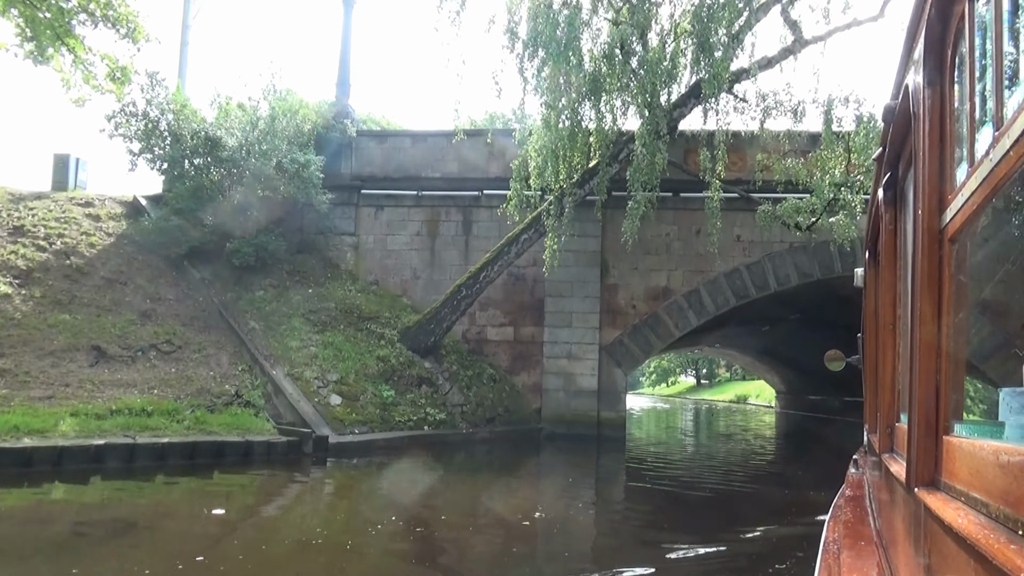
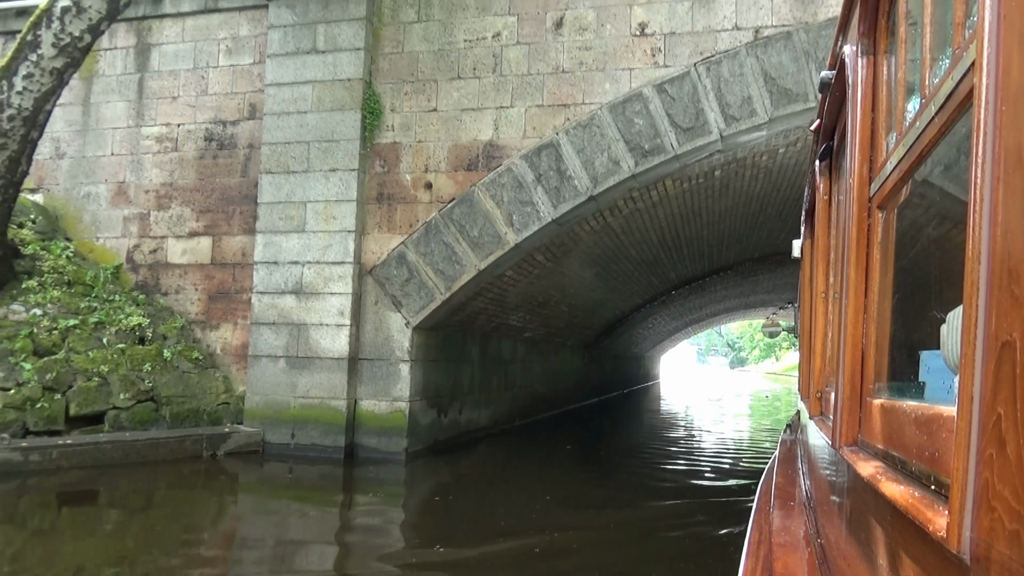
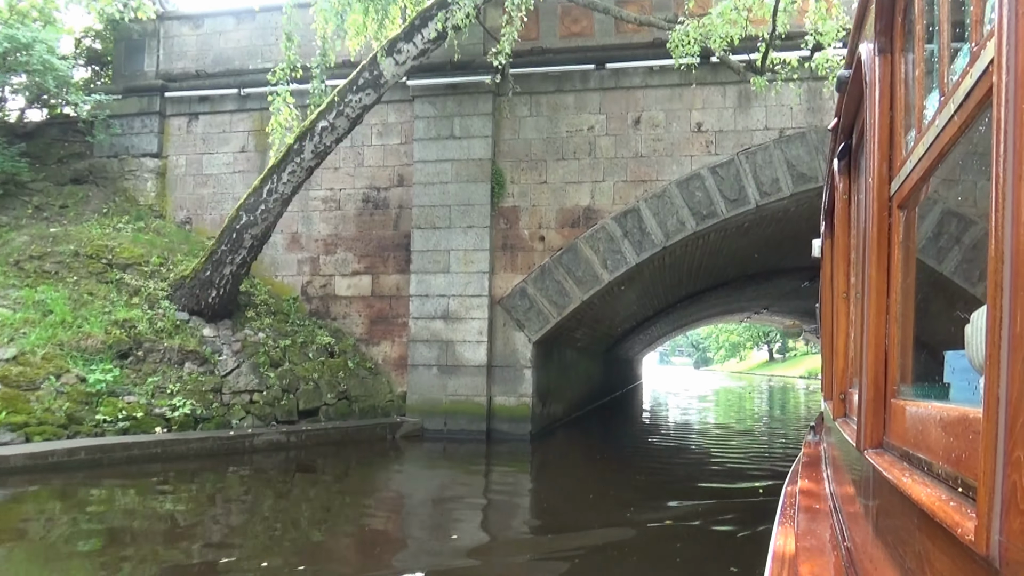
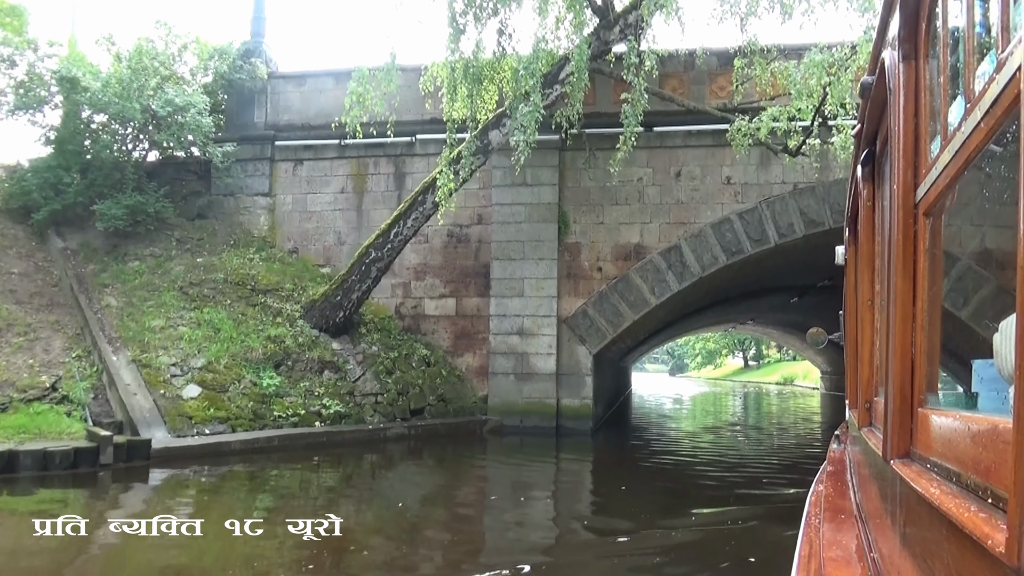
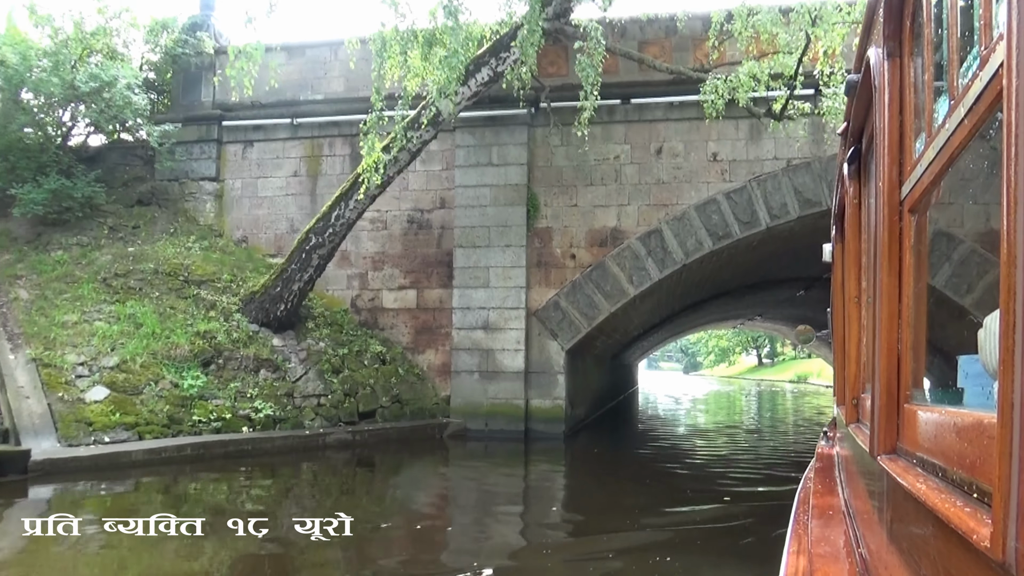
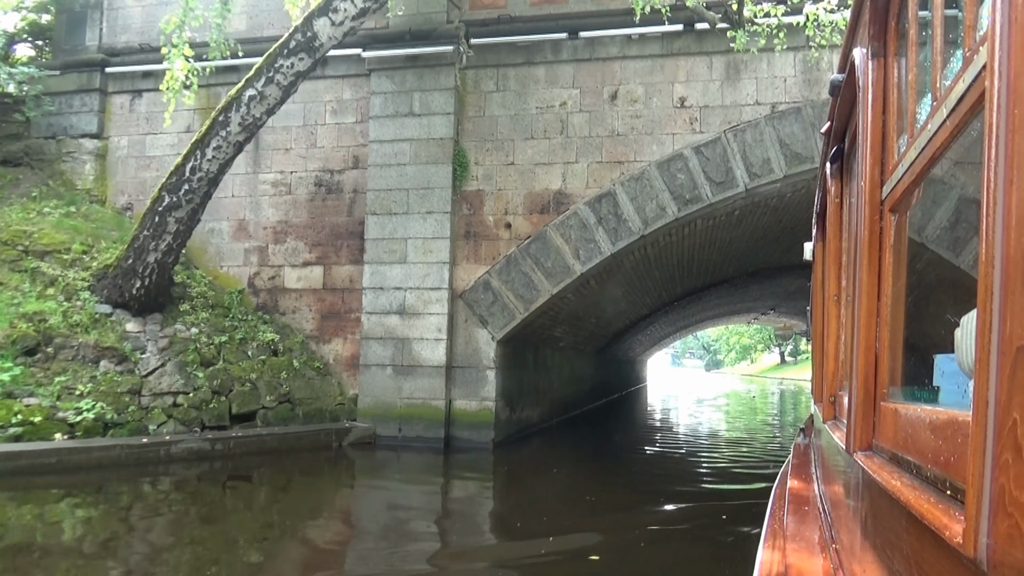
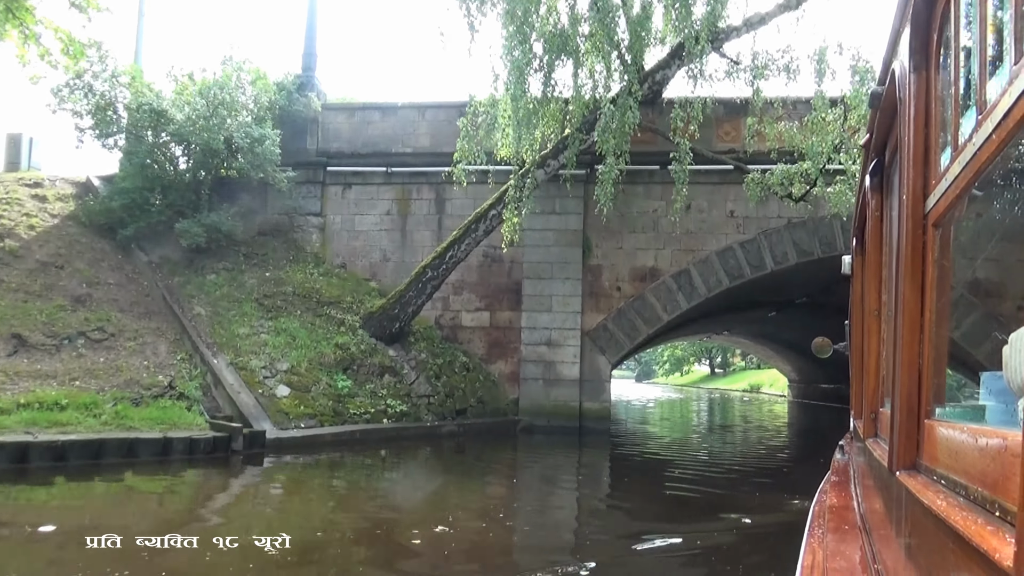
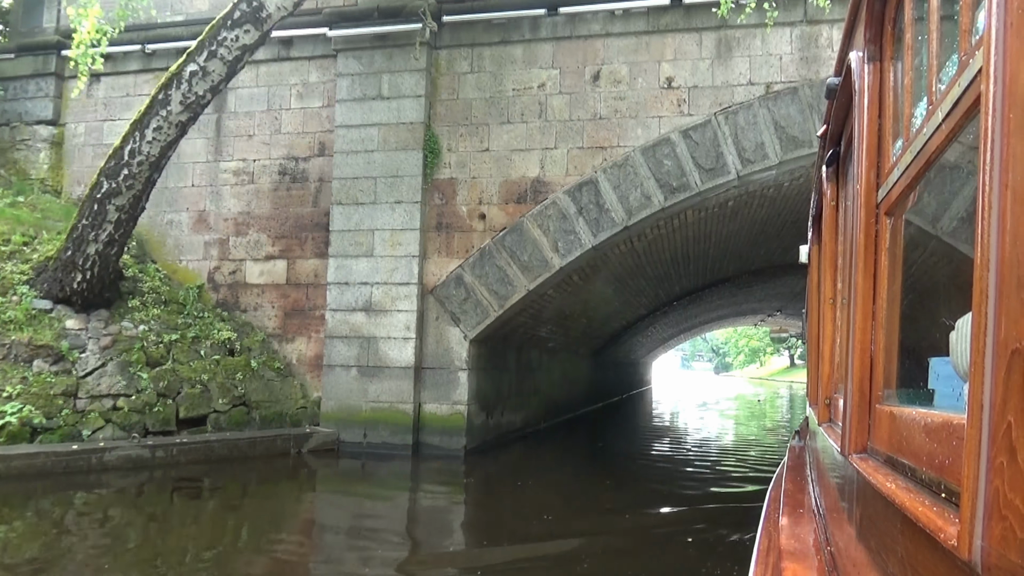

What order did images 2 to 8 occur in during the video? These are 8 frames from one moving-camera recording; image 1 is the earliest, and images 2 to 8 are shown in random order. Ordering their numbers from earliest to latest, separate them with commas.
7, 4, 5, 3, 6, 8, 2
